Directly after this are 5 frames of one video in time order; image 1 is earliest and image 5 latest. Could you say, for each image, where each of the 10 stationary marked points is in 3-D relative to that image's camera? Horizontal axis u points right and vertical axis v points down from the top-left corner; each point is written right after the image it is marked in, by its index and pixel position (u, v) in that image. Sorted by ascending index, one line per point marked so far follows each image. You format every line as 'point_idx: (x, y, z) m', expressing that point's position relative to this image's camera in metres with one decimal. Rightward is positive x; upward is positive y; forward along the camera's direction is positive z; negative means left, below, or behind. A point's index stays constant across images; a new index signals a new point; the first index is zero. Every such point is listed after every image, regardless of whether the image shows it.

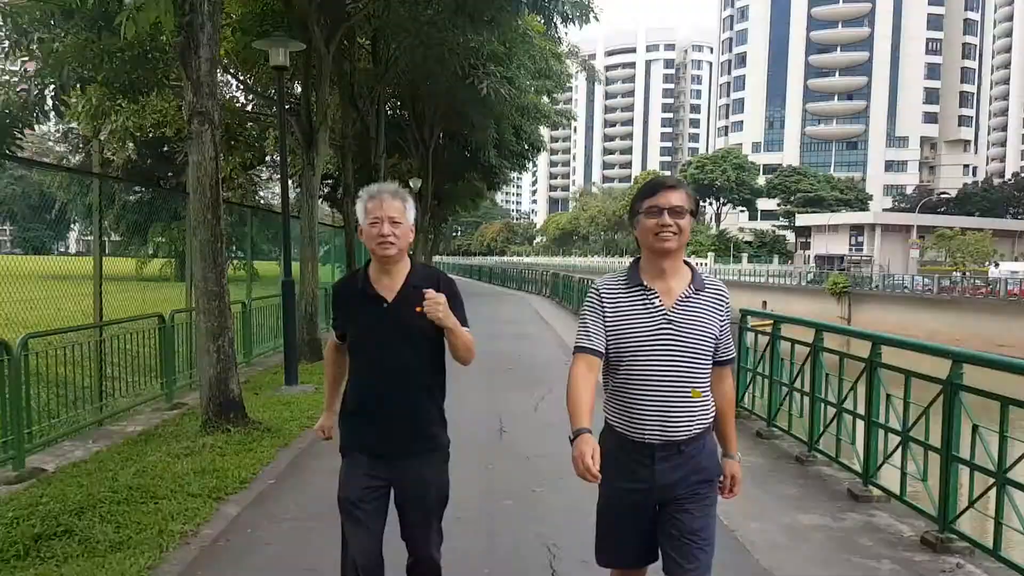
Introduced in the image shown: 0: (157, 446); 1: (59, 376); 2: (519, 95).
0: (-2.5, -1.1, +5.9) m
1: (-3.4, -0.7, +6.3) m
2: (+0.2, +4.0, +17.4) m
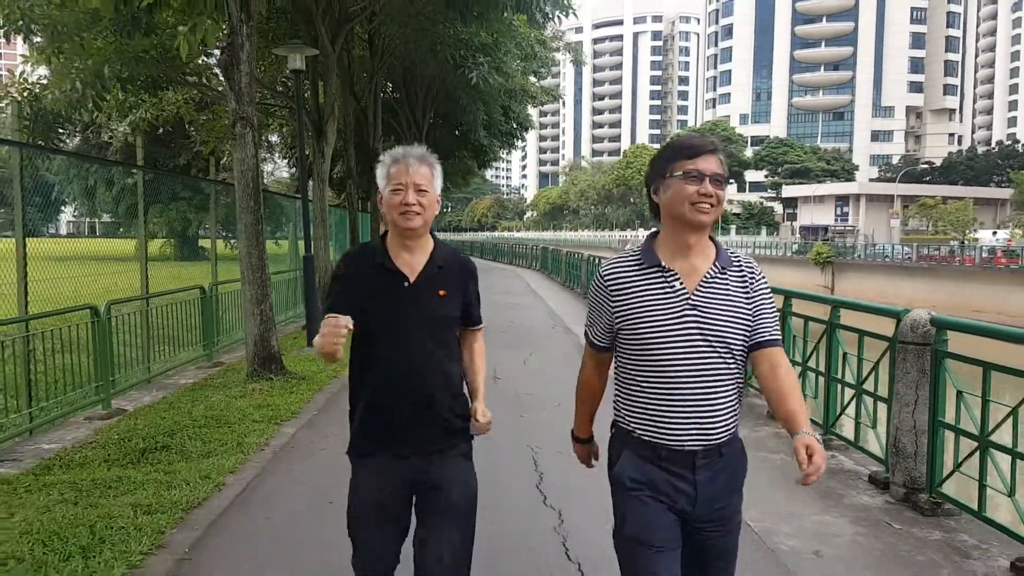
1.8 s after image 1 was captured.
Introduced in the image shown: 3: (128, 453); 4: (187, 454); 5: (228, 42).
0: (-2.5, -0.9, +7.2) m
1: (-3.5, -0.5, +7.6) m
2: (-0.1, +4.6, +18.6) m
3: (-2.4, -1.0, +5.3) m
4: (-2.0, -1.0, +5.2) m
5: (-2.5, +2.1, +7.4) m
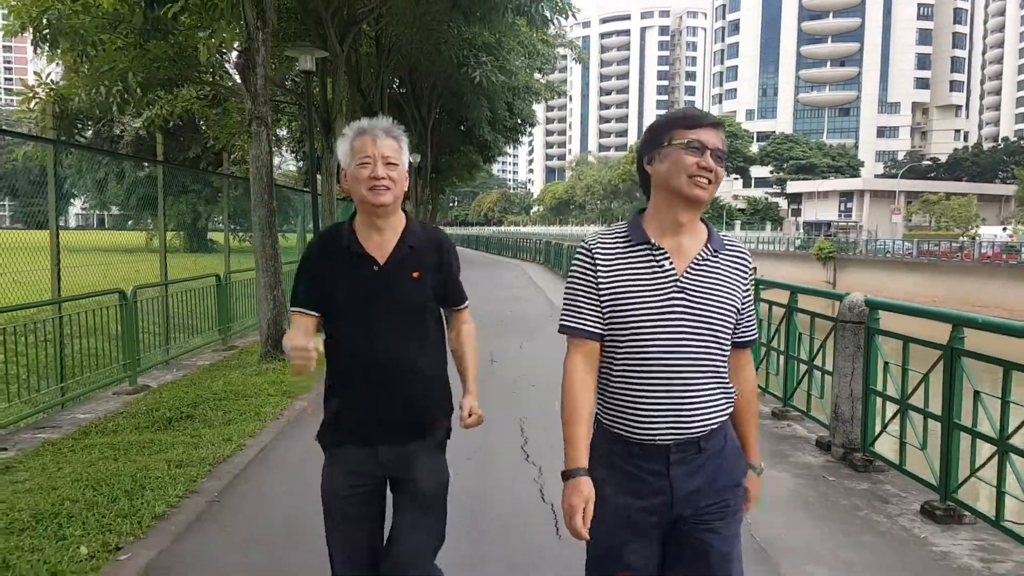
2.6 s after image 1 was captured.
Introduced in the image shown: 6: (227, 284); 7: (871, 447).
0: (-2.6, -0.8, +7.8) m
1: (-3.5, -0.3, +8.2) m
2: (0.0, +4.8, +19.1) m
3: (-2.4, -0.9, +5.9) m
4: (-2.1, -0.9, +5.8) m
5: (-2.5, +2.2, +7.9) m
6: (-3.5, +0.1, +10.5) m
7: (+1.9, -0.9, +4.6) m
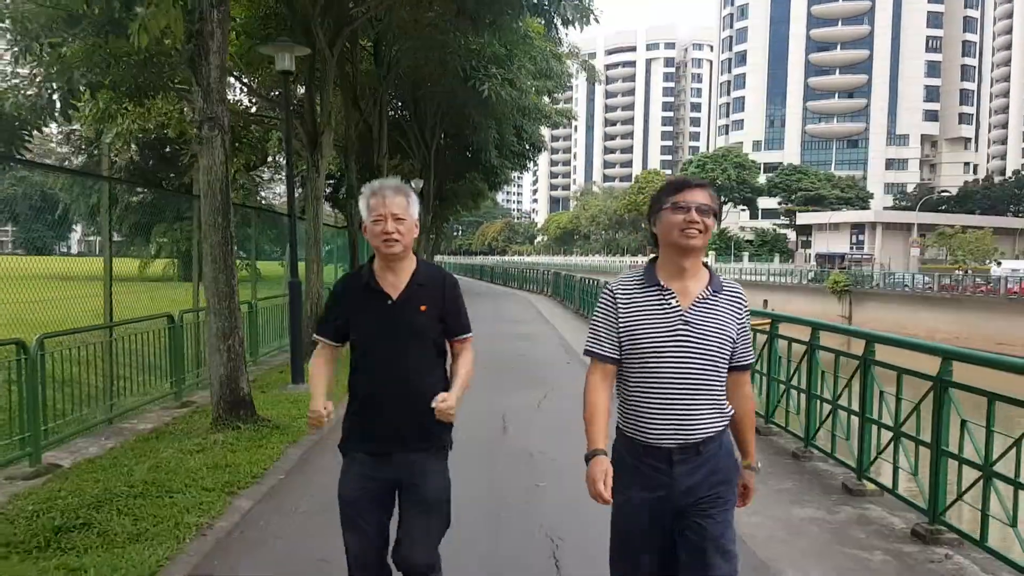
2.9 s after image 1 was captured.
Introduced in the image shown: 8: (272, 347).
0: (-2.4, -1.1, +6.0) m
1: (-3.4, -0.7, +6.5) m
2: (+0.2, +4.0, +17.6) m
3: (-2.3, -1.2, +4.1) m
4: (-1.9, -1.2, +4.1) m
5: (-2.3, +1.9, +6.3) m
6: (-3.4, -0.4, +8.8) m
7: (+2.1, -1.1, +2.8) m
8: (-3.3, -0.8, +11.9) m
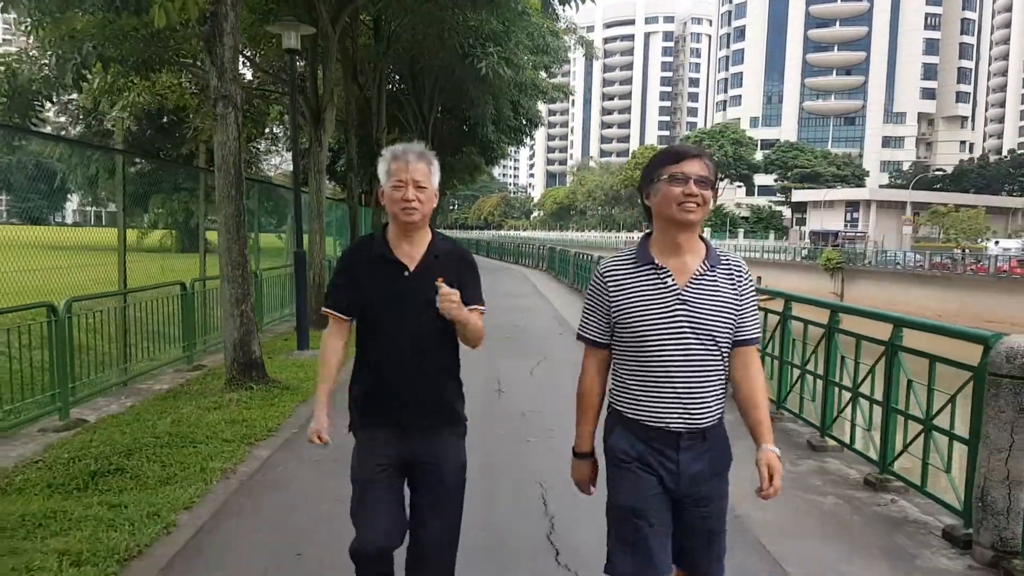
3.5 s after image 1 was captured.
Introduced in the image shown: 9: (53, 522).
0: (-2.5, -0.9, +6.5) m
1: (-3.4, -0.4, +6.9) m
2: (+0.2, +4.6, +17.9) m
3: (-2.3, -1.0, +4.6) m
4: (-2.0, -1.0, +4.5) m
5: (-2.4, +2.1, +6.6) m
6: (-3.4, 0.0, +9.2) m
7: (+2.0, -1.0, +3.3) m
8: (-3.4, -0.4, +12.4) m
9: (-2.1, -1.1, +3.9) m
